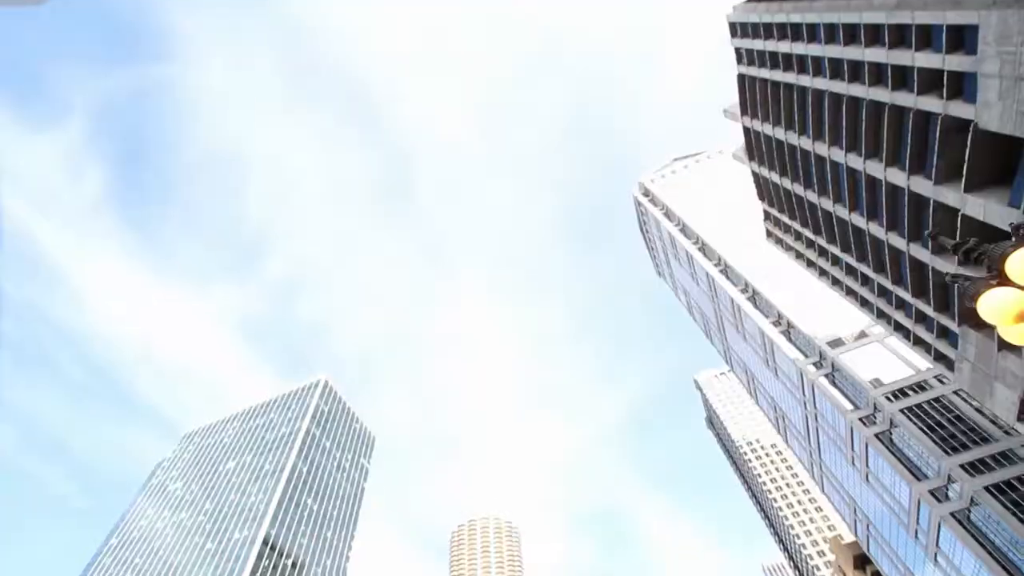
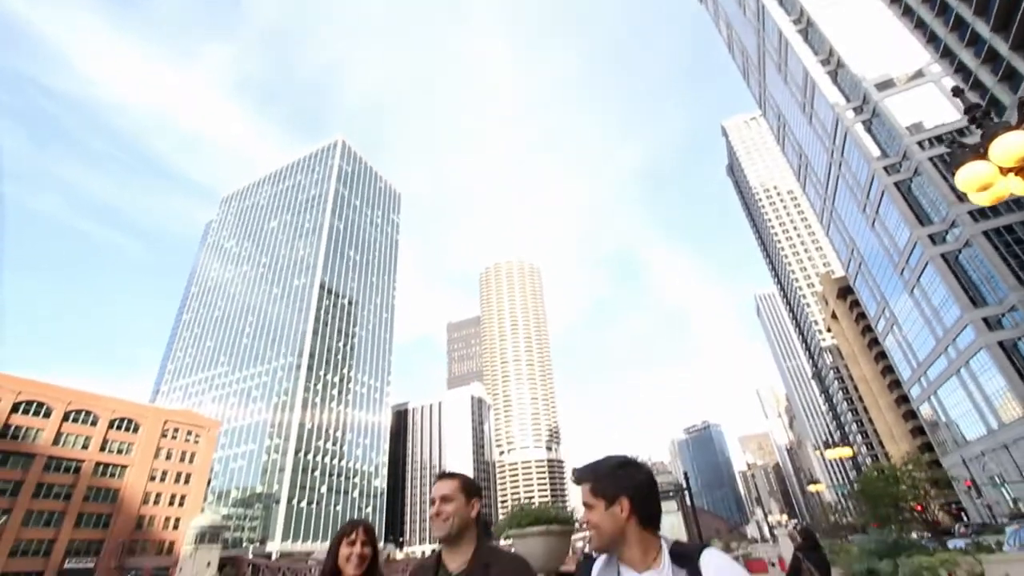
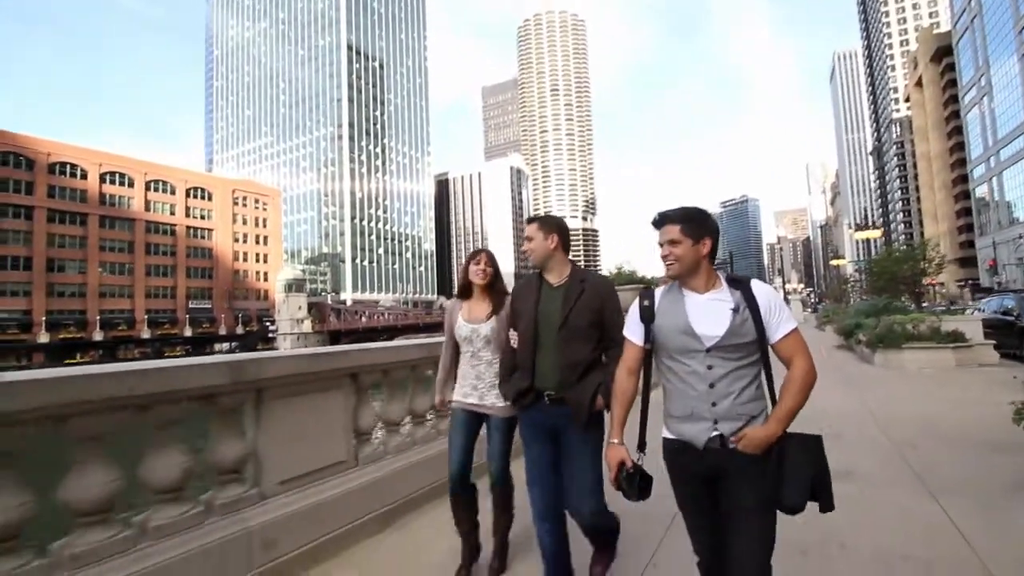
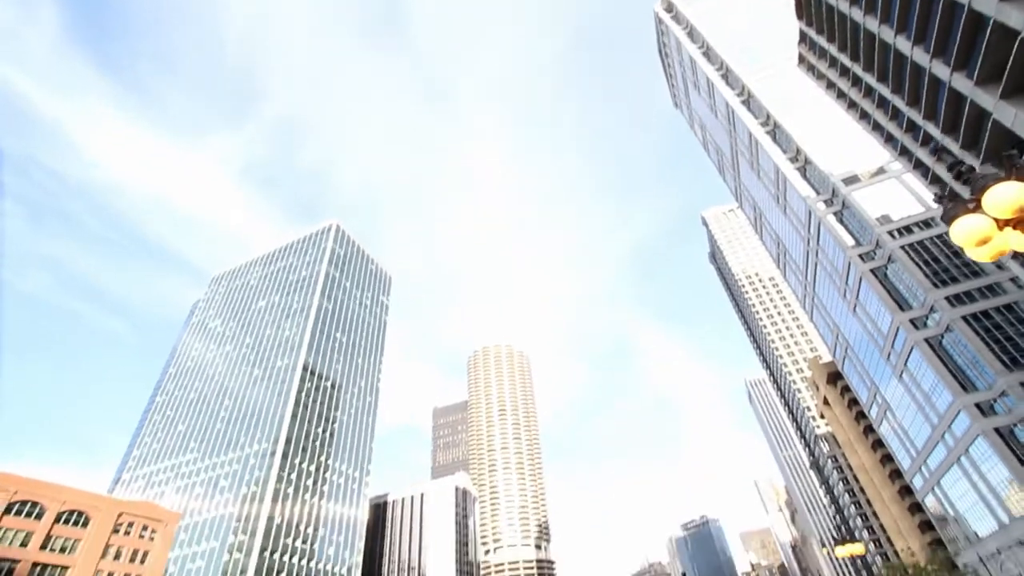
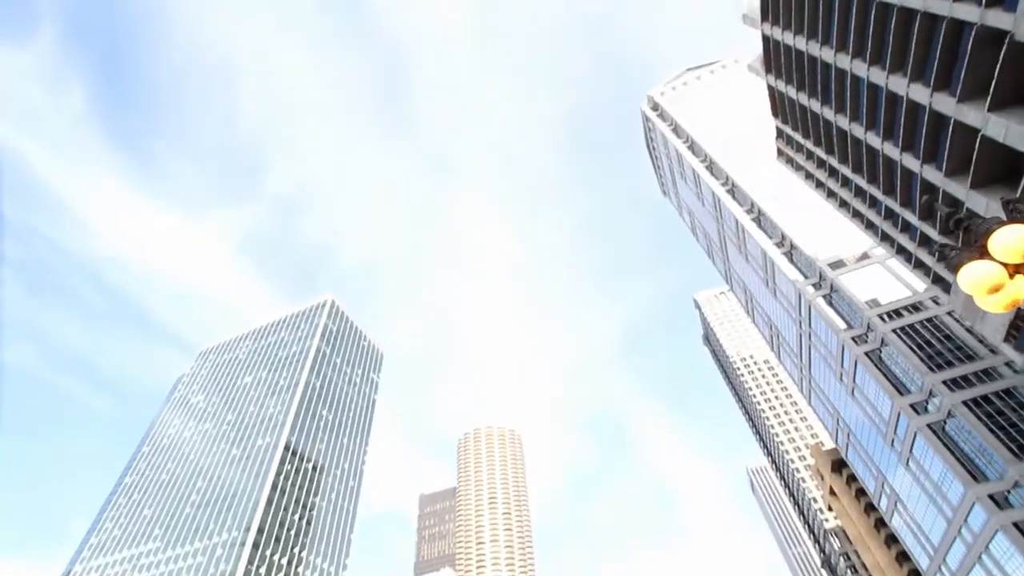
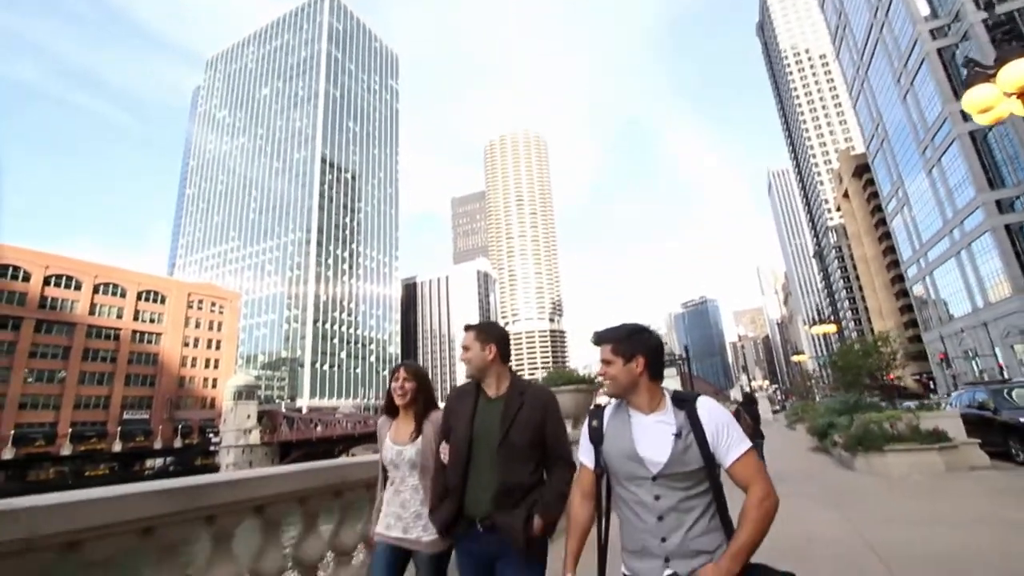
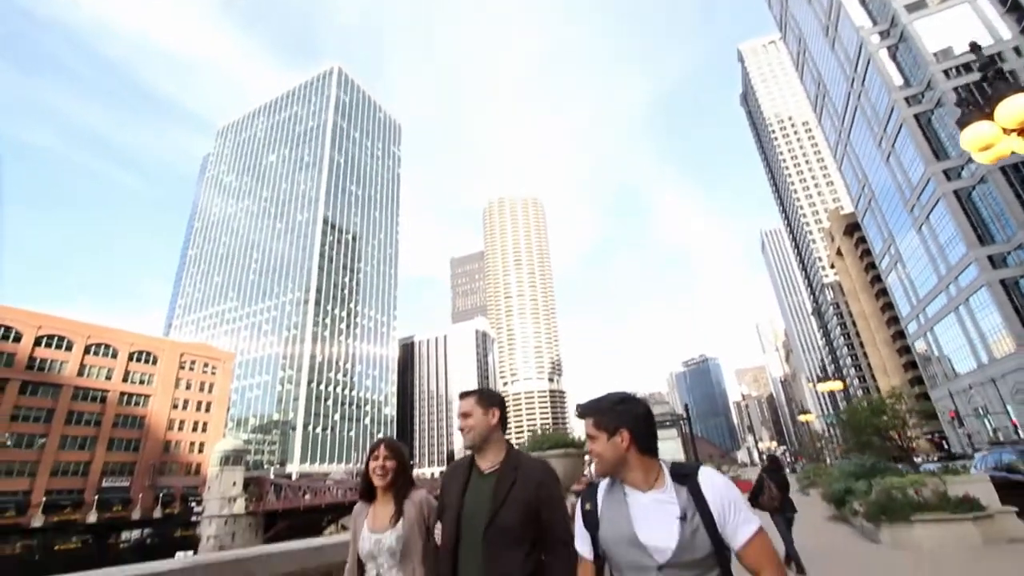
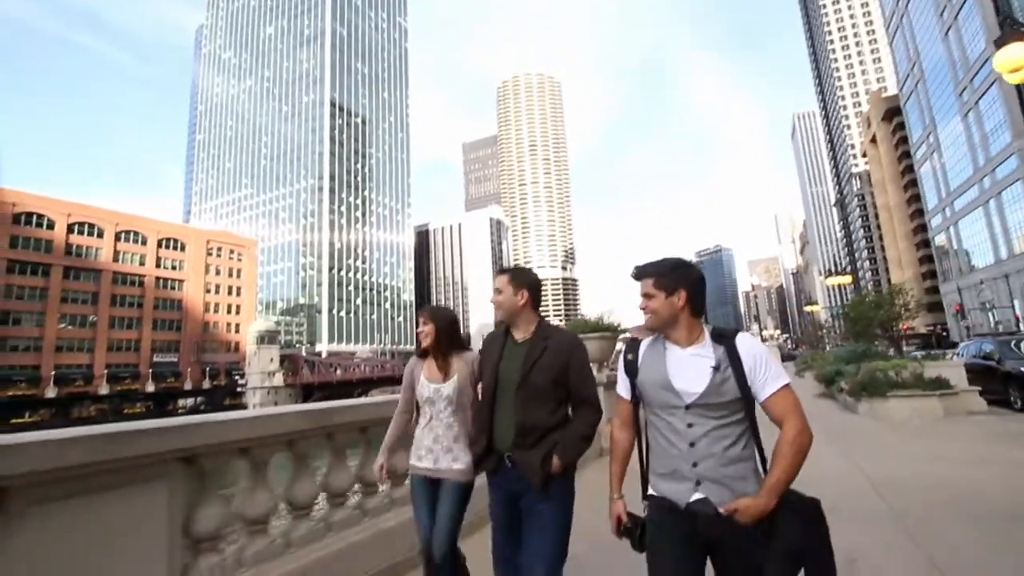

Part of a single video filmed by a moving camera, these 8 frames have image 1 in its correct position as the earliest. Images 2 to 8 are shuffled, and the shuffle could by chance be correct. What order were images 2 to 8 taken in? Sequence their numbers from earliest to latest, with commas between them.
5, 4, 2, 7, 6, 8, 3
